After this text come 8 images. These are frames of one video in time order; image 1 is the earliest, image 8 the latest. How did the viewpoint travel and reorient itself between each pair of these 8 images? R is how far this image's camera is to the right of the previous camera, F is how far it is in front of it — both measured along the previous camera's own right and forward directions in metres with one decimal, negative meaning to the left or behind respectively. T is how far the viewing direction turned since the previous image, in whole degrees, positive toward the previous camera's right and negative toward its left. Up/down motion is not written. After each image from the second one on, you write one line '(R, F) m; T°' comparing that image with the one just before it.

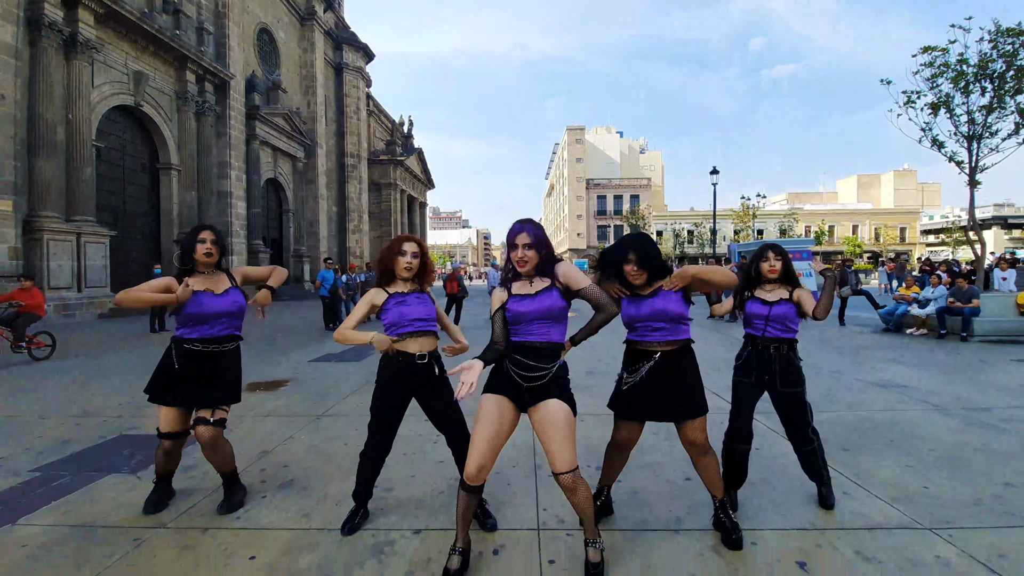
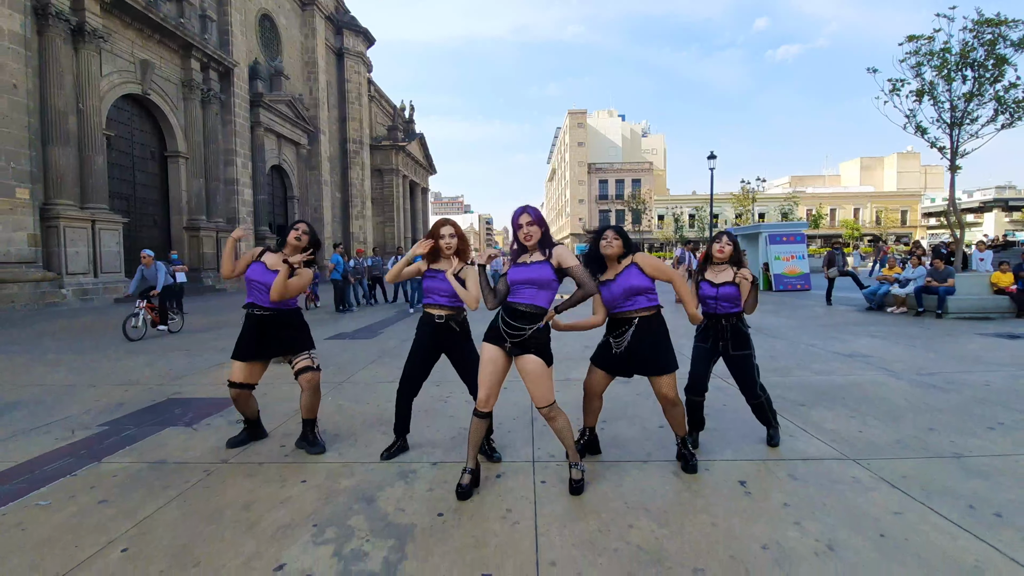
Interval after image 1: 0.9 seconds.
(0.0, -0.6) m; 0°
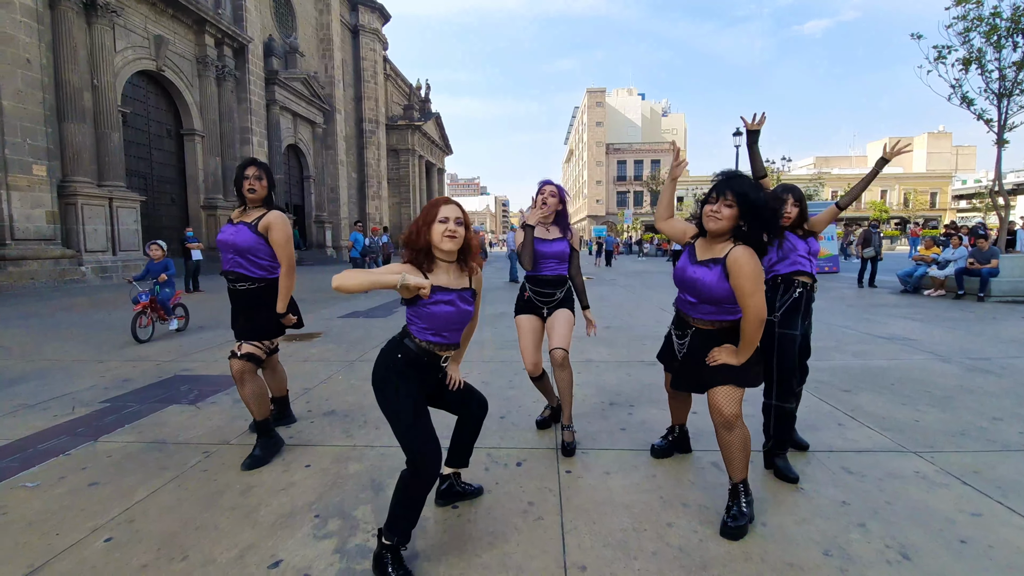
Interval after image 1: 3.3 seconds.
(0.0, +0.3) m; -2°
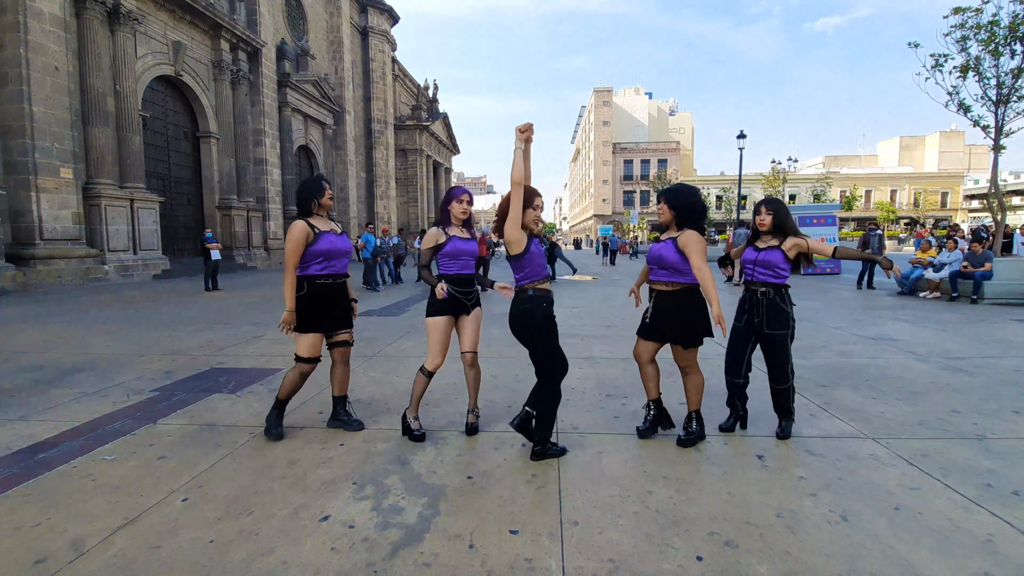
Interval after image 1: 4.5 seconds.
(0.0, -0.4) m; -1°
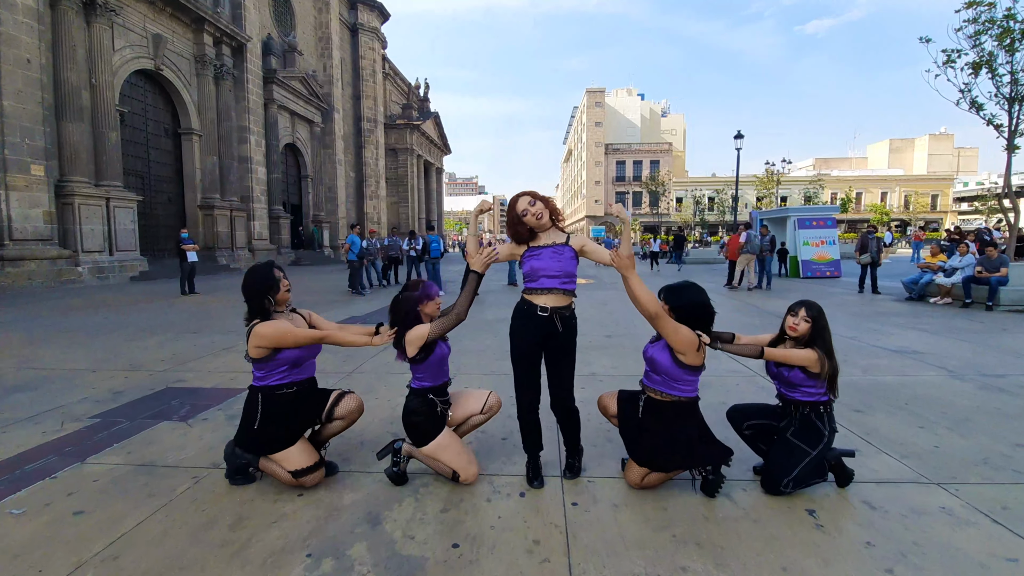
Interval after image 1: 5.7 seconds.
(0.0, +0.6) m; +1°
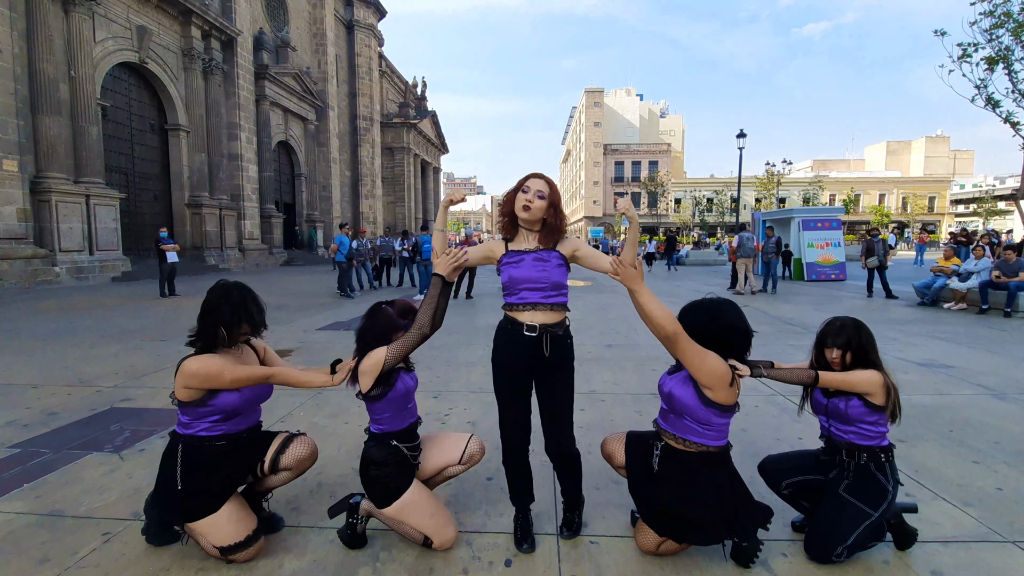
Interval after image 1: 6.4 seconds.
(+0.1, +0.6) m; 0°
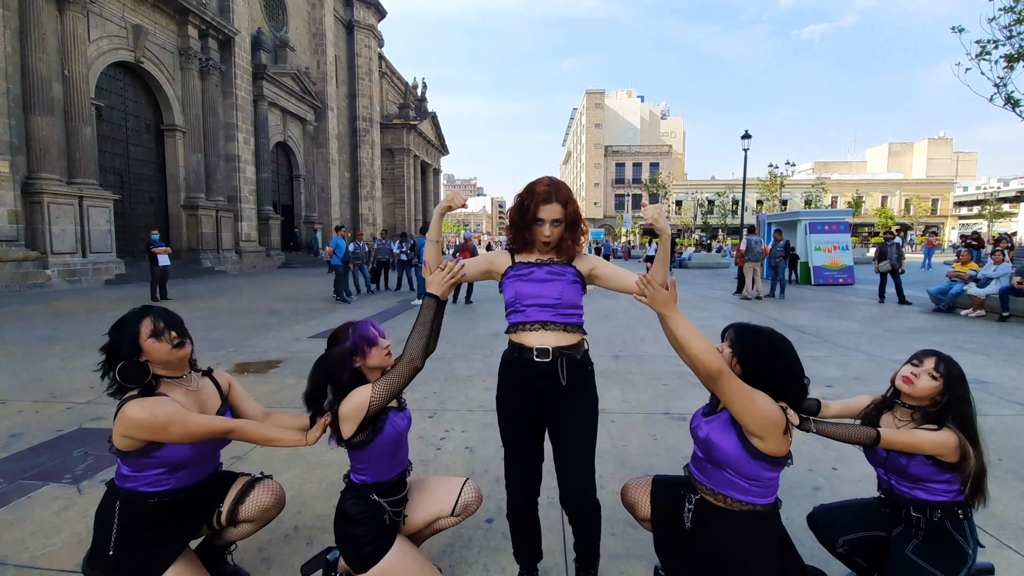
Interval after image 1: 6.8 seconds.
(0.0, +0.4) m; 0°
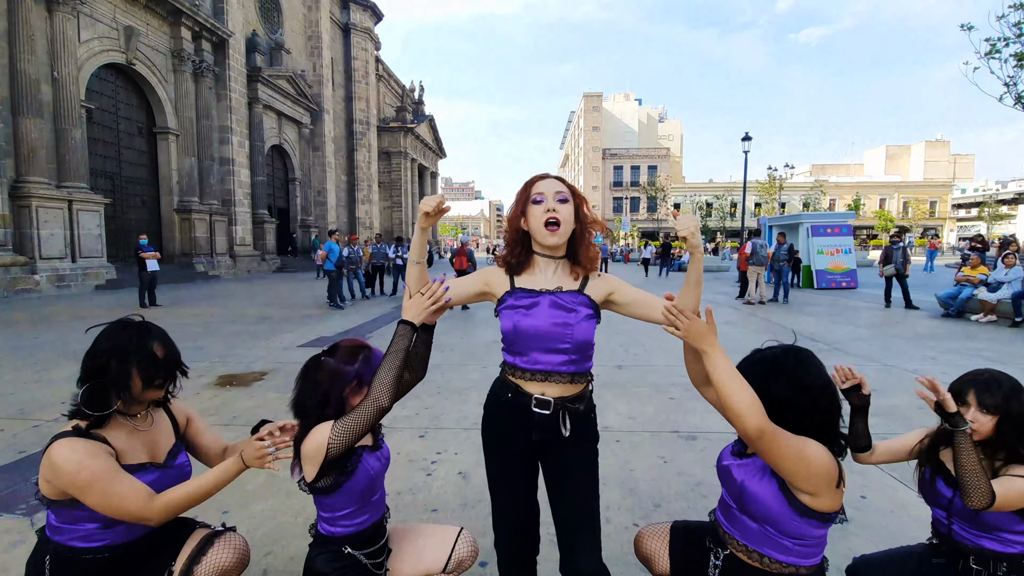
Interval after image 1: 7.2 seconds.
(0.0, +0.3) m; 0°
